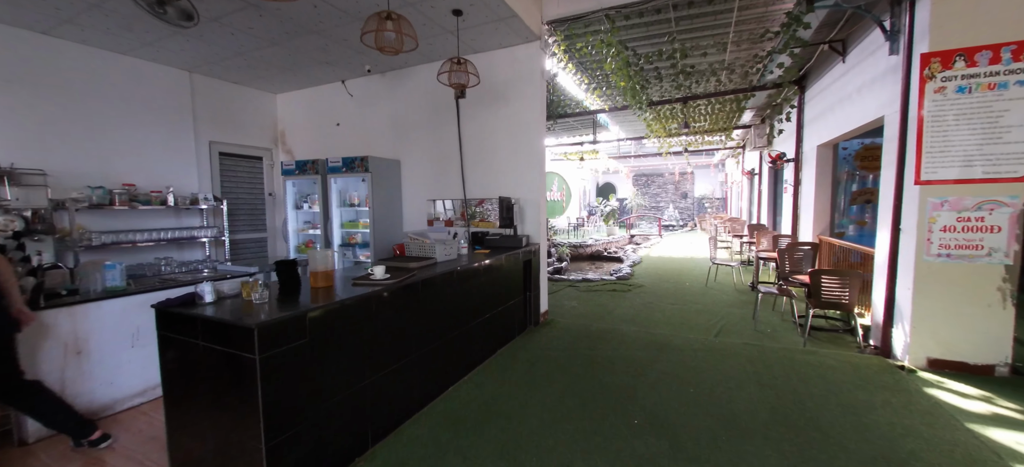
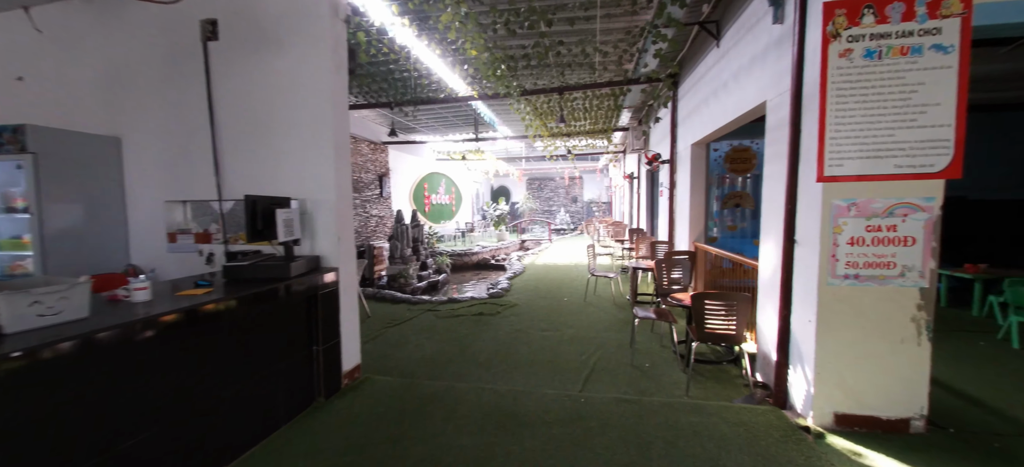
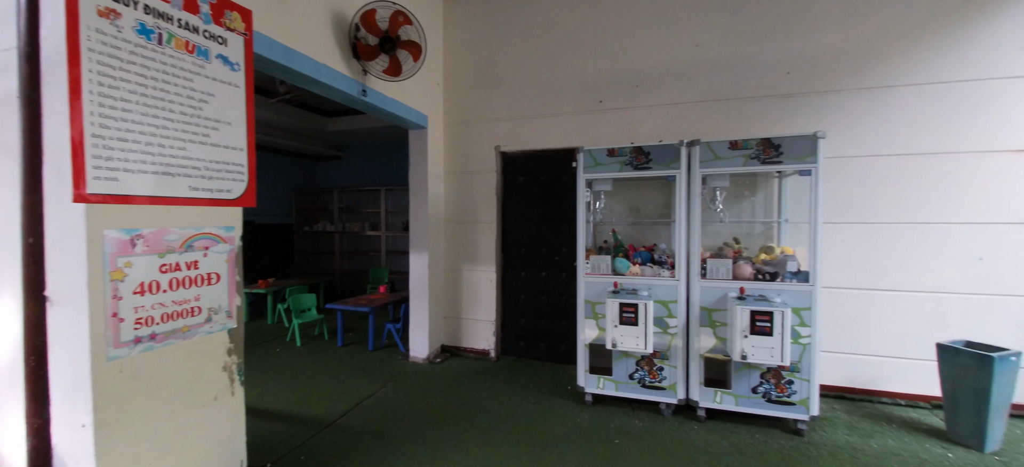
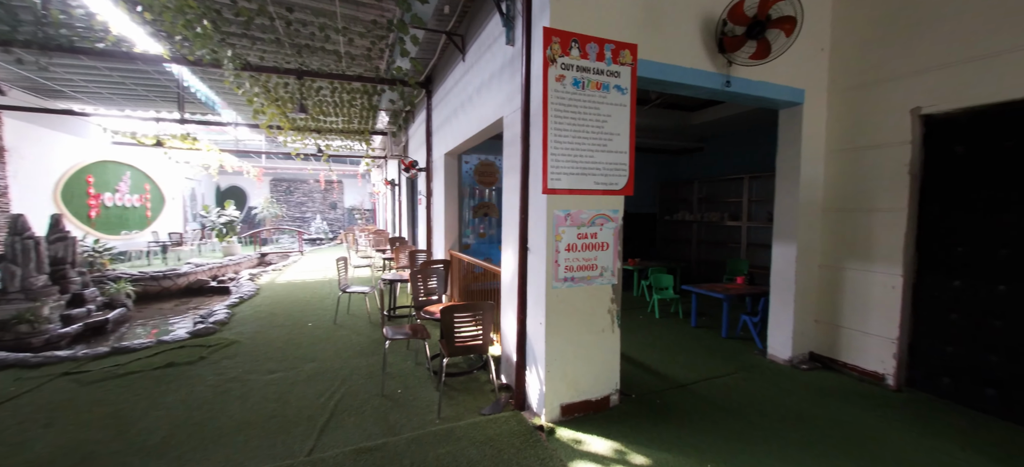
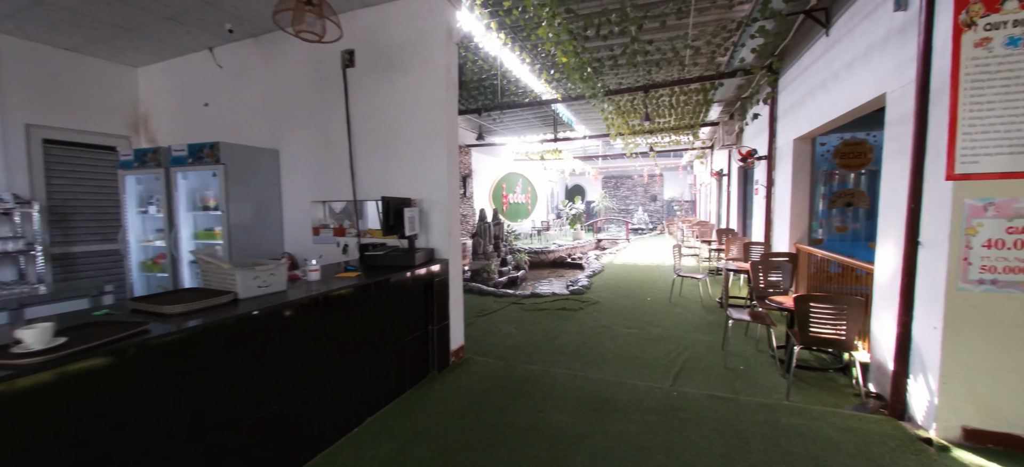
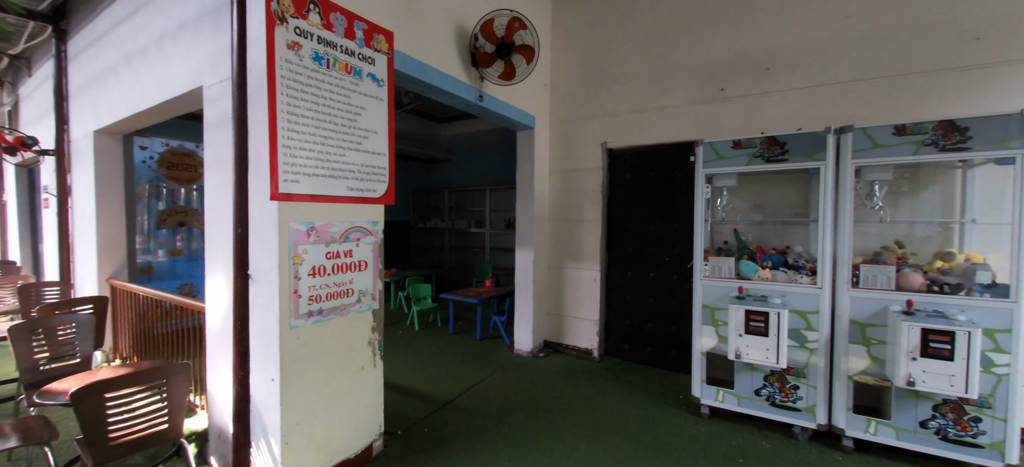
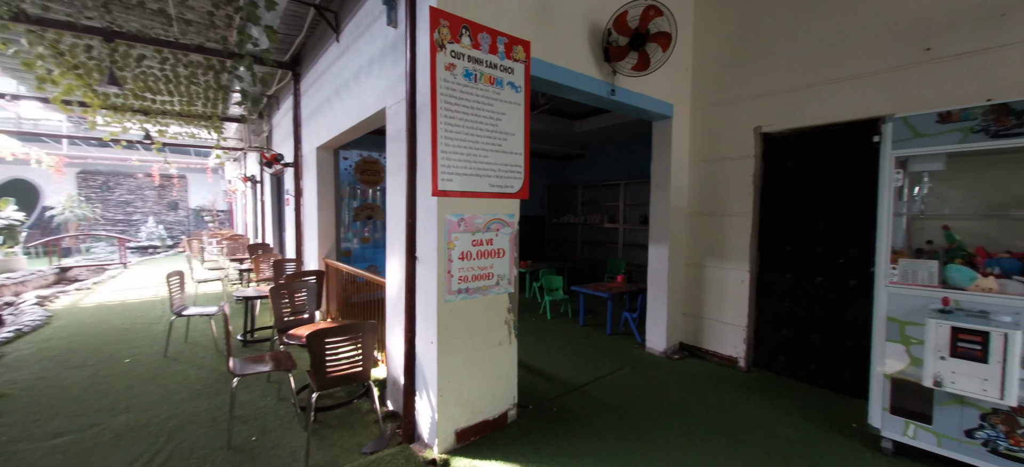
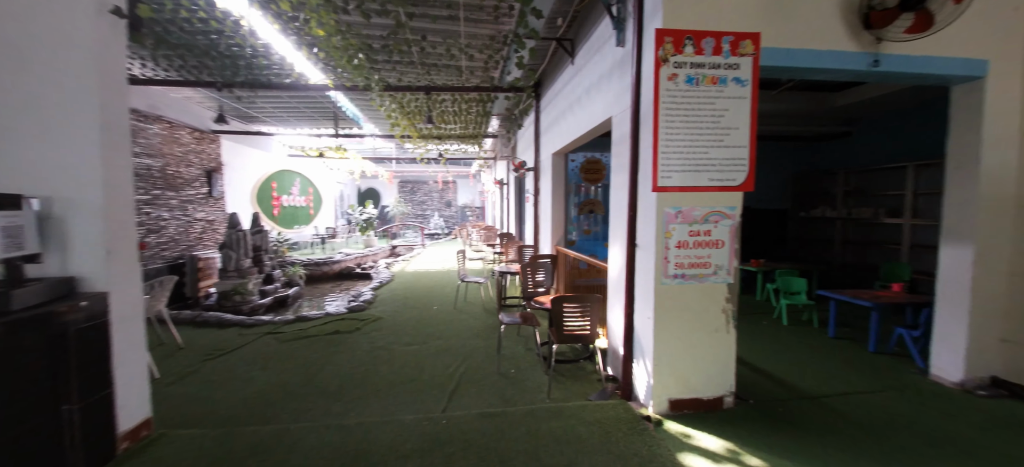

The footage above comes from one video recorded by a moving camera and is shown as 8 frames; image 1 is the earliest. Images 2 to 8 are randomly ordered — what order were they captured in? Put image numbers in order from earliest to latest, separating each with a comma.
5, 2, 8, 4, 7, 6, 3
